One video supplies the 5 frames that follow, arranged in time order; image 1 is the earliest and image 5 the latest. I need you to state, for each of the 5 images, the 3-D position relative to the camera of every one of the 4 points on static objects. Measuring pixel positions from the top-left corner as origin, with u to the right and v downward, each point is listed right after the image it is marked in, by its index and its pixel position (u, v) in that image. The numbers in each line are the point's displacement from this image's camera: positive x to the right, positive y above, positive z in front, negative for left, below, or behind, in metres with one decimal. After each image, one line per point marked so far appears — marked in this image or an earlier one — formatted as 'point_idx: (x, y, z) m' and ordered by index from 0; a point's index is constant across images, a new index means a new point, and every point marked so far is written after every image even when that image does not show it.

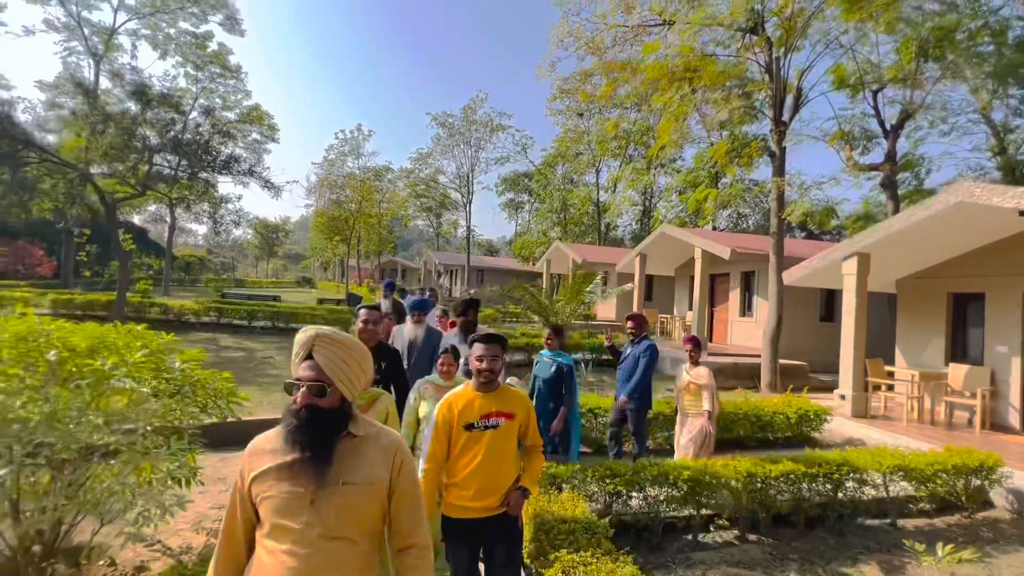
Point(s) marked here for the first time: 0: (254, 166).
0: (-10.8, +5.1, +19.7) m
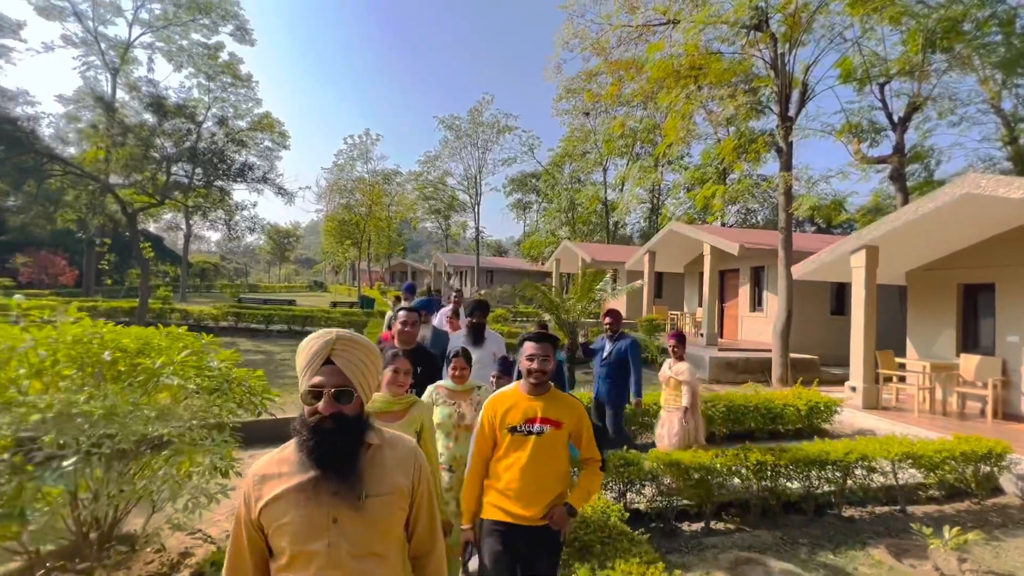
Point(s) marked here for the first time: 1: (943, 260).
0: (-10.5, +4.9, +20.2) m
1: (+9.3, +0.6, +10.2) m
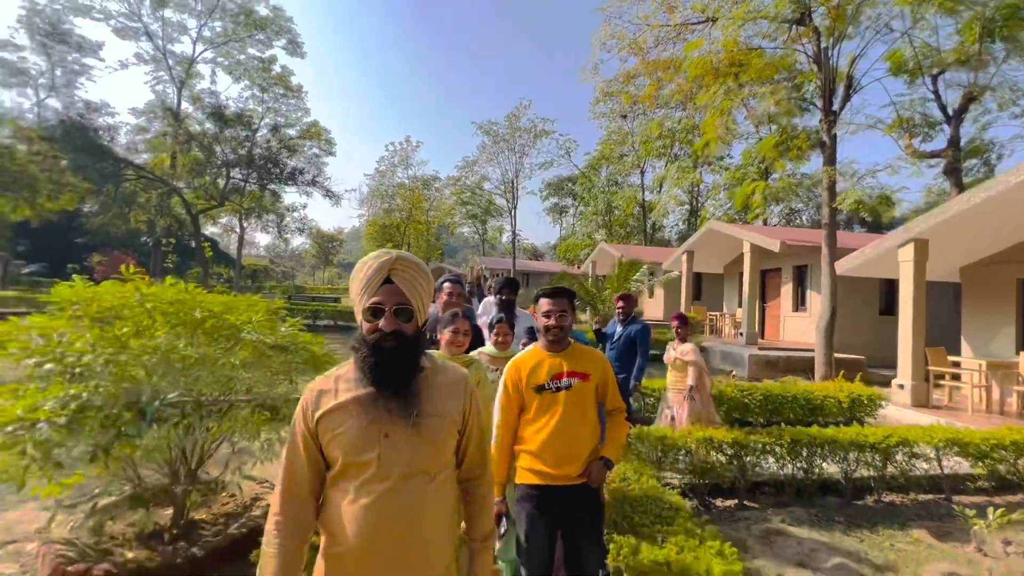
0: (-8.8, +5.0, +21.2) m
1: (+10.1, +0.7, +9.8) m
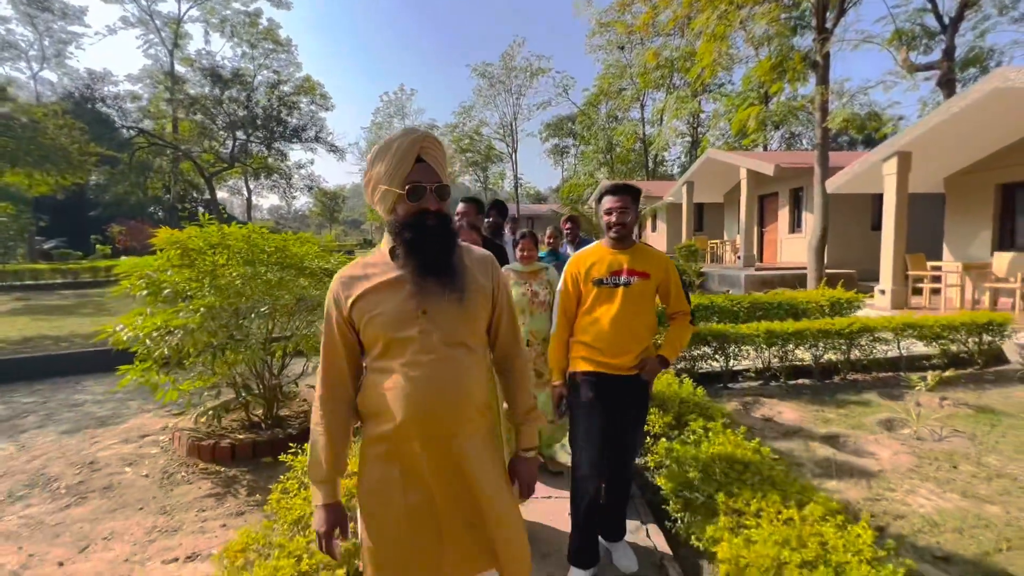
0: (-8.9, +7.1, +21.5) m
1: (+10.2, +2.7, +10.2) m
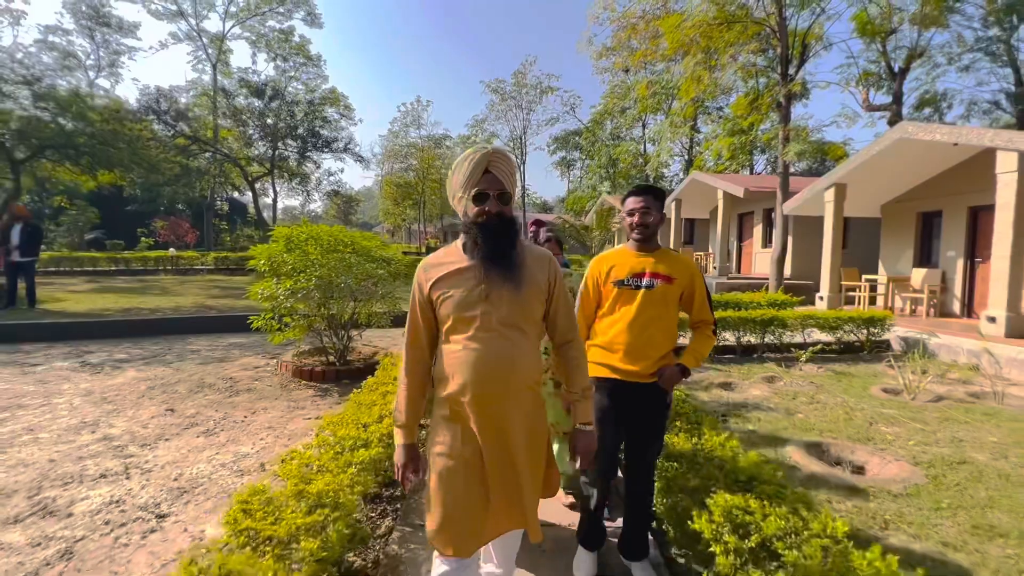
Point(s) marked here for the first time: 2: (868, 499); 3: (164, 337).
0: (-8.4, +7.3, +23.9) m
1: (+10.4, +2.5, +12.3) m
2: (+2.7, -1.6, +3.6) m
3: (-6.7, -1.0, +9.1) m
